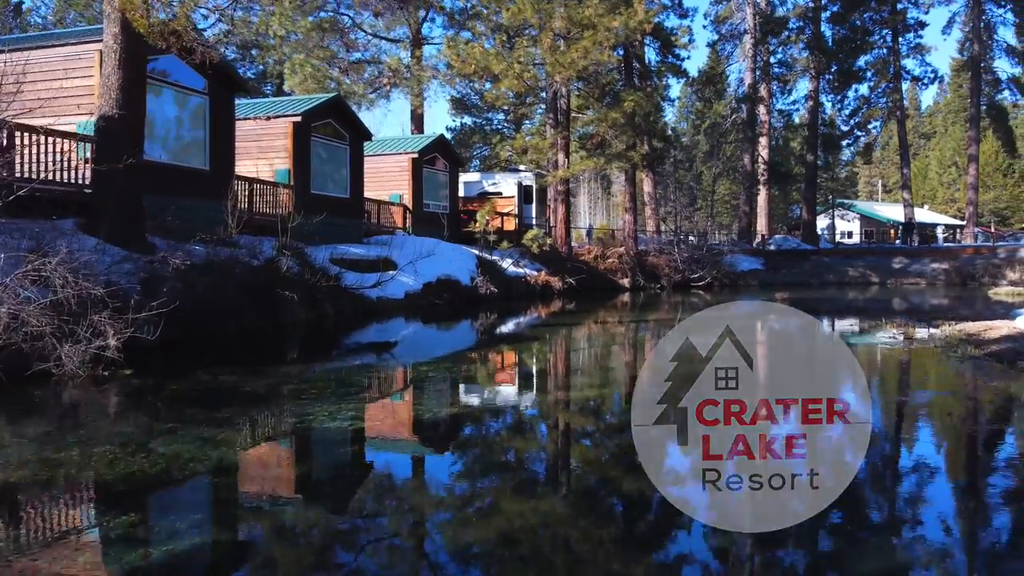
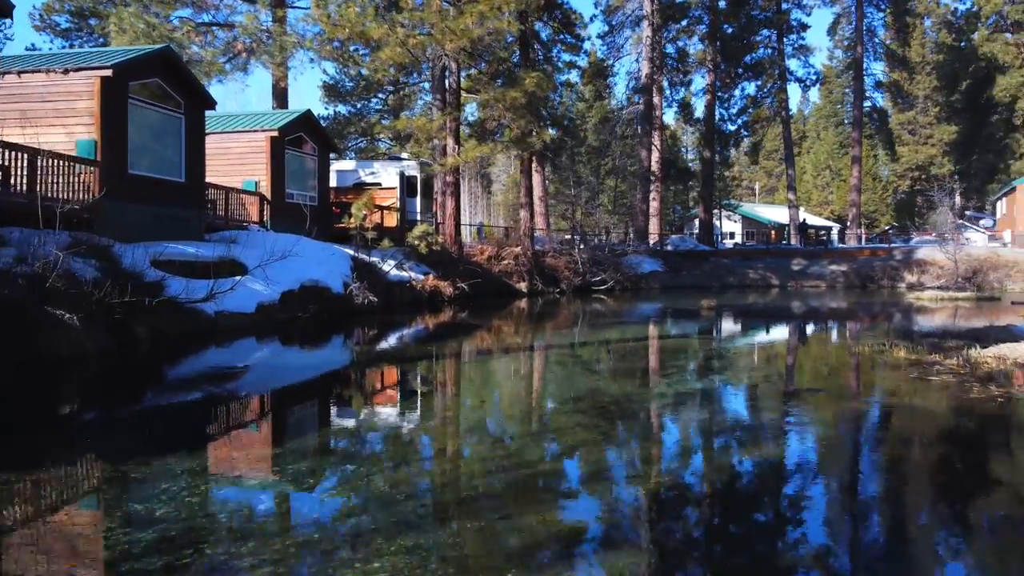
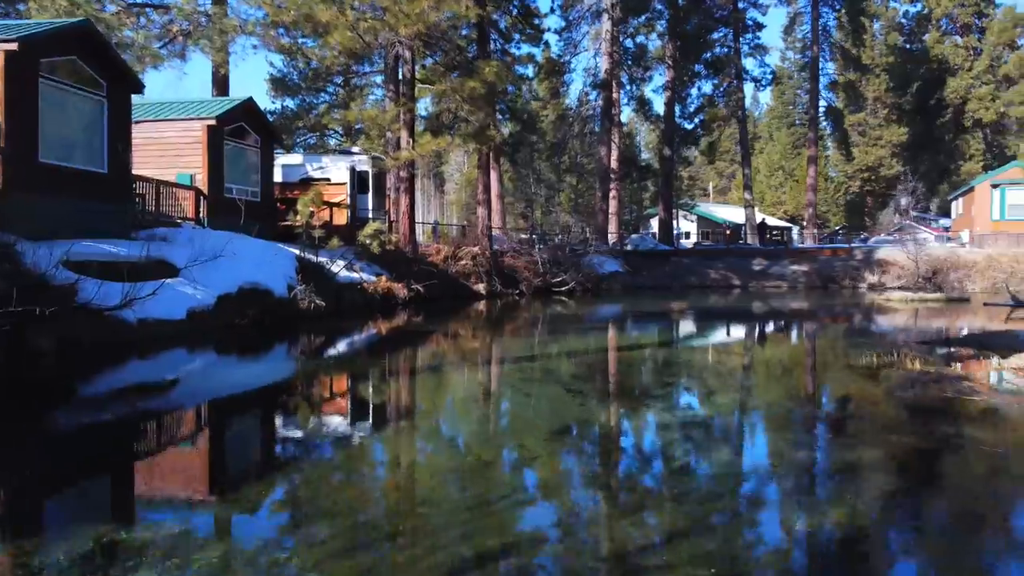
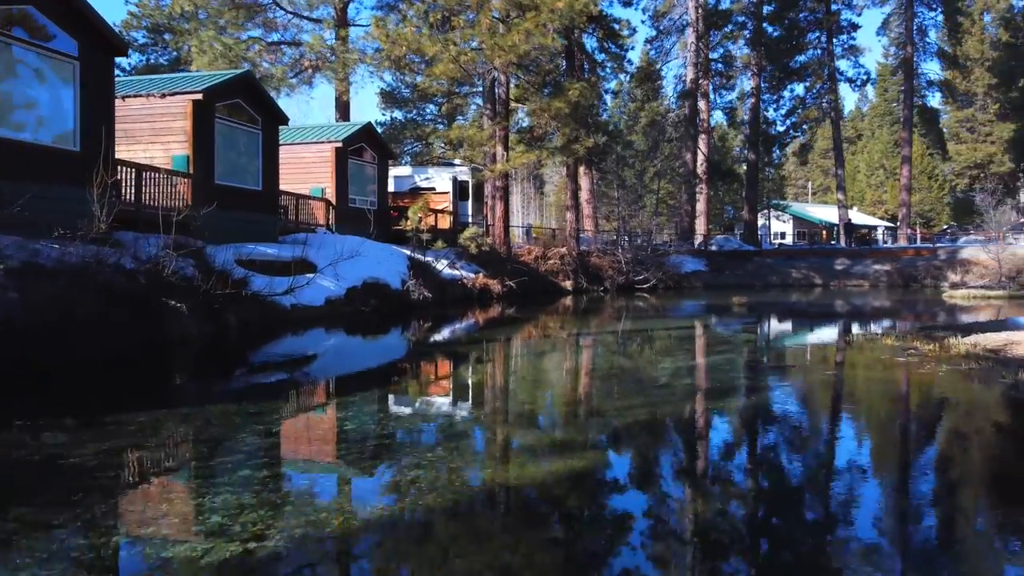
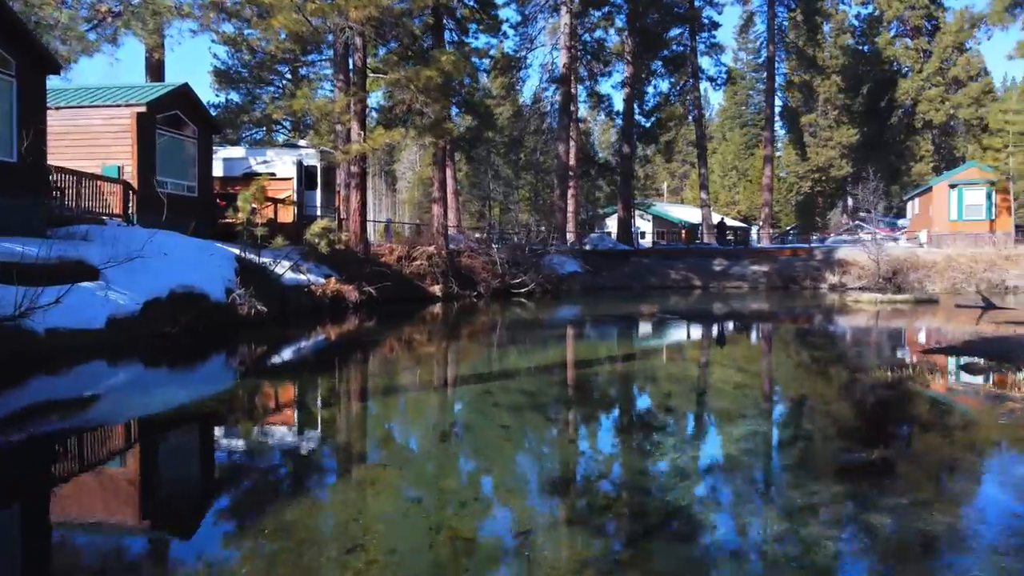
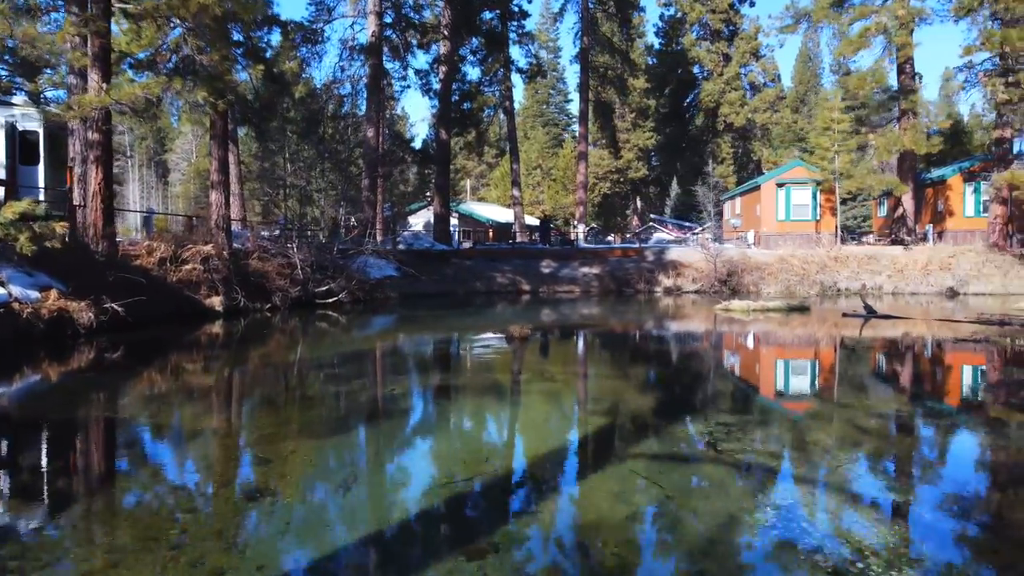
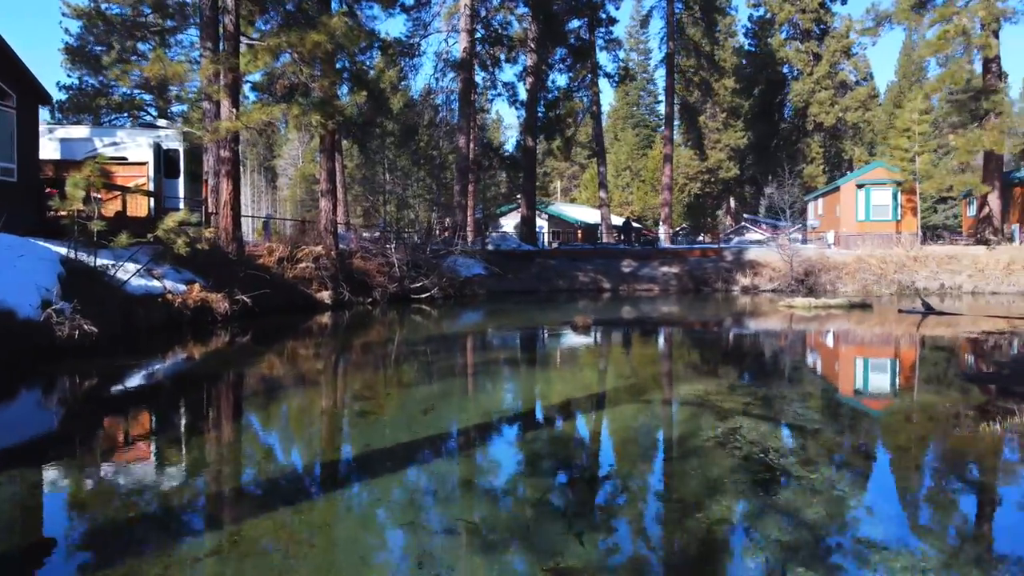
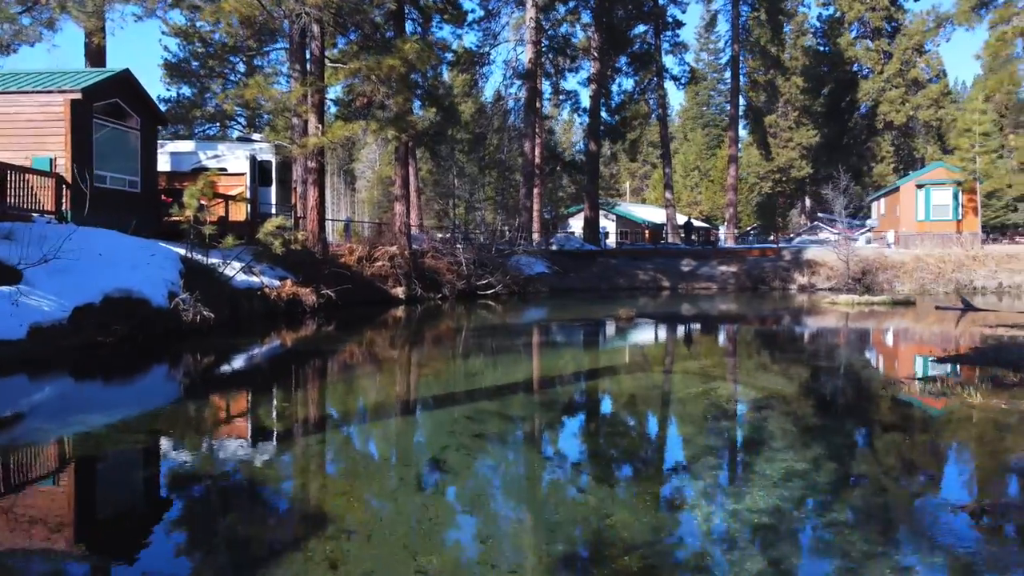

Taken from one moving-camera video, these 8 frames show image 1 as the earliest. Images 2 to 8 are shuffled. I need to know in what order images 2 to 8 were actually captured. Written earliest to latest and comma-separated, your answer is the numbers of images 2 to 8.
4, 2, 3, 5, 8, 7, 6
